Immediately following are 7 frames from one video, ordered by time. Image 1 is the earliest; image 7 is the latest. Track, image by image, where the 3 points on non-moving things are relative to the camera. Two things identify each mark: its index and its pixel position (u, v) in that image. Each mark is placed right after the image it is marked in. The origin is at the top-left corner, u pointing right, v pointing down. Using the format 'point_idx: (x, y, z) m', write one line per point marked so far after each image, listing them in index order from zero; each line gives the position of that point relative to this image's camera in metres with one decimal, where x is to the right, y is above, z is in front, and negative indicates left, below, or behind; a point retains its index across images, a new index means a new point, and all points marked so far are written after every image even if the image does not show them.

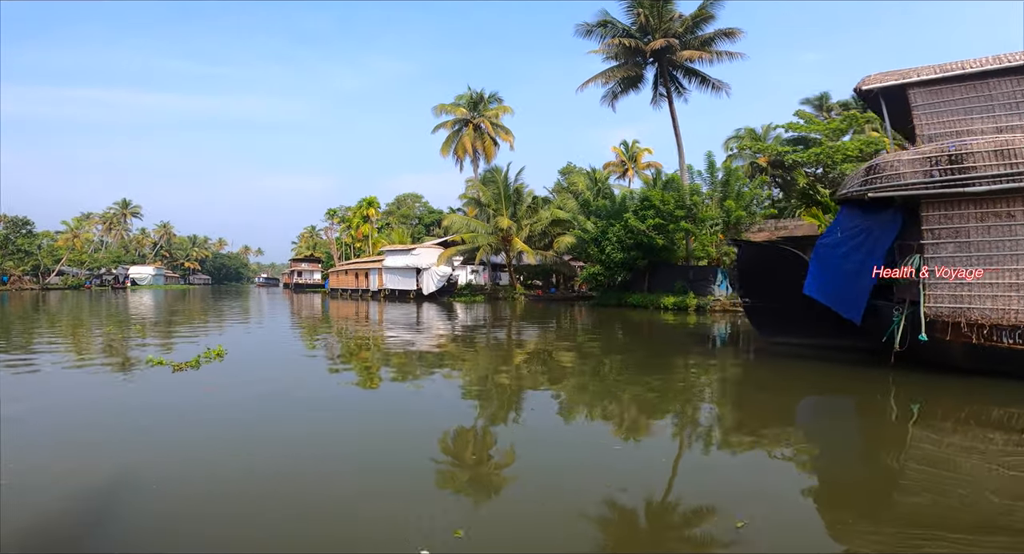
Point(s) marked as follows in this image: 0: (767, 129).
0: (+8.9, +5.1, +19.2) m
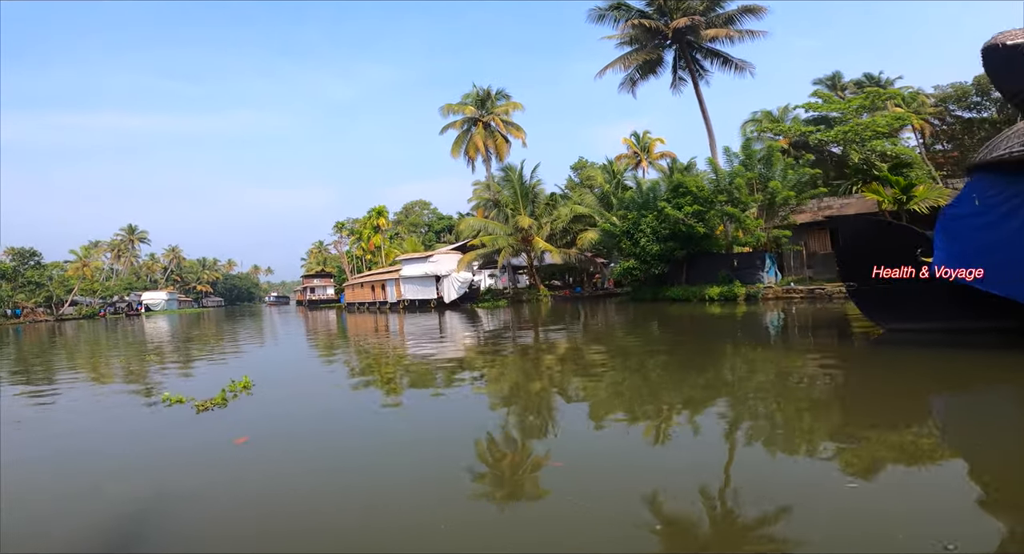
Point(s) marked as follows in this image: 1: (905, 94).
0: (+9.2, +5.6, +18.6) m
1: (+13.4, +6.0, +18.7) m
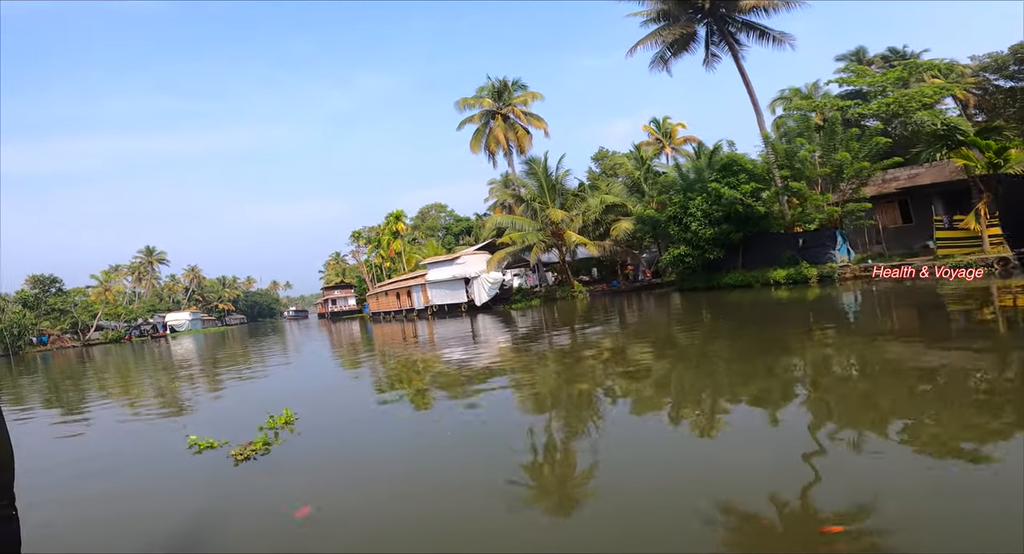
0: (+9.7, +6.2, +17.8) m
1: (+13.9, +6.9, +17.7) m
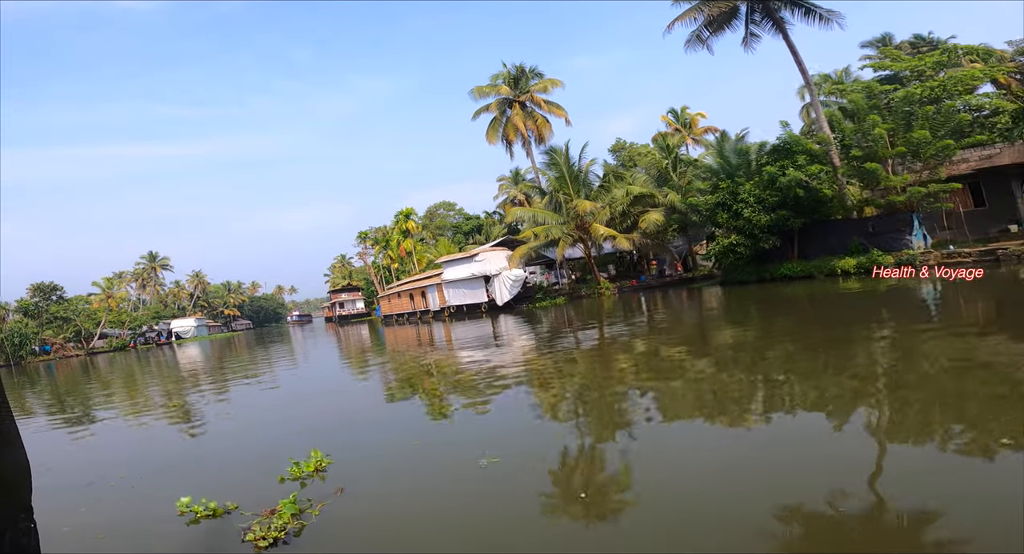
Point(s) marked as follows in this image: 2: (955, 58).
0: (+10.2, +6.5, +17.0) m
1: (+14.3, +7.2, +16.9) m
2: (+12.8, +6.4, +16.0) m
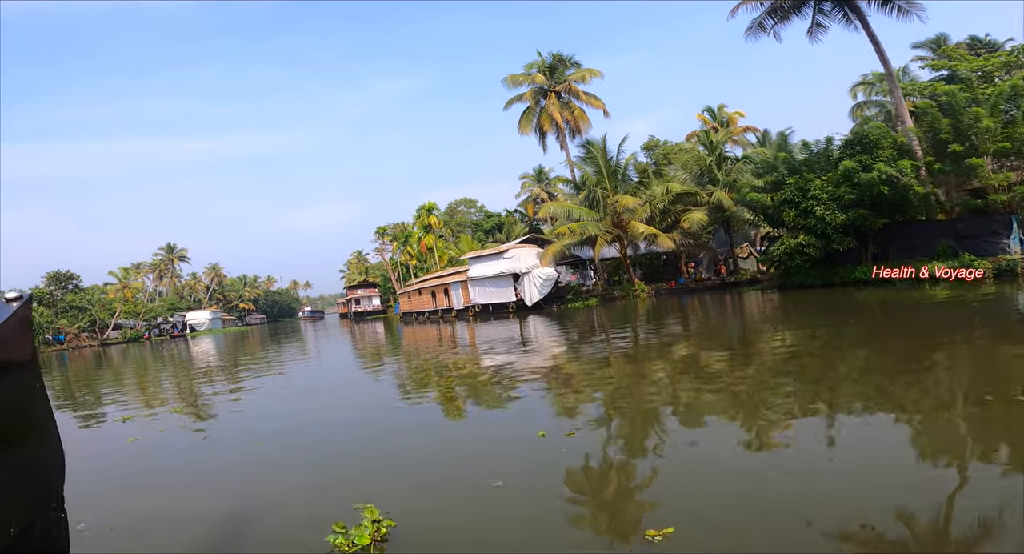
0: (+11.1, +6.2, +16.1) m
1: (+15.3, +6.9, +15.9) m
2: (+13.7, +6.1, +15.0) m
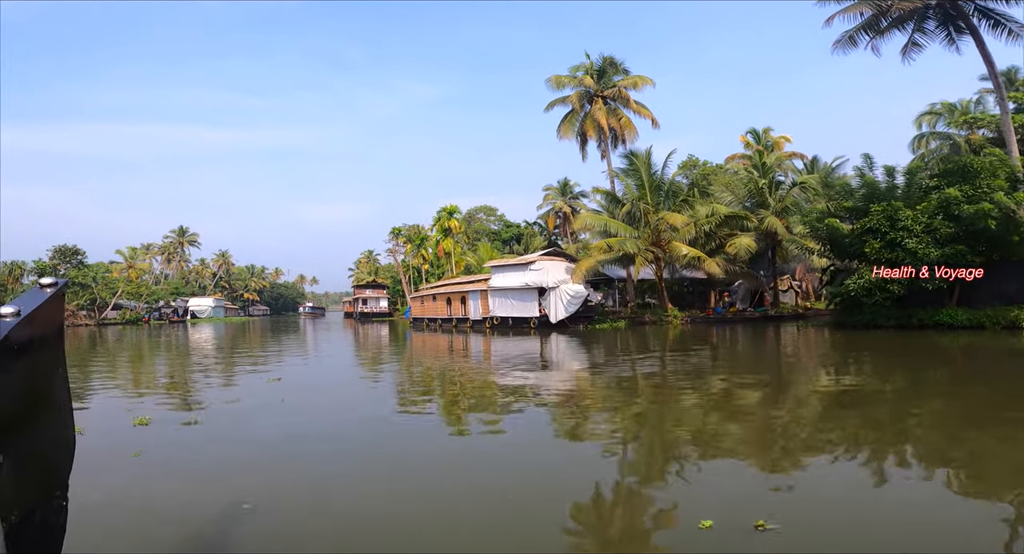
0: (+12.1, +4.9, +15.3) m
1: (+16.3, +5.2, +15.1) m
2: (+14.7, +4.6, +14.1) m
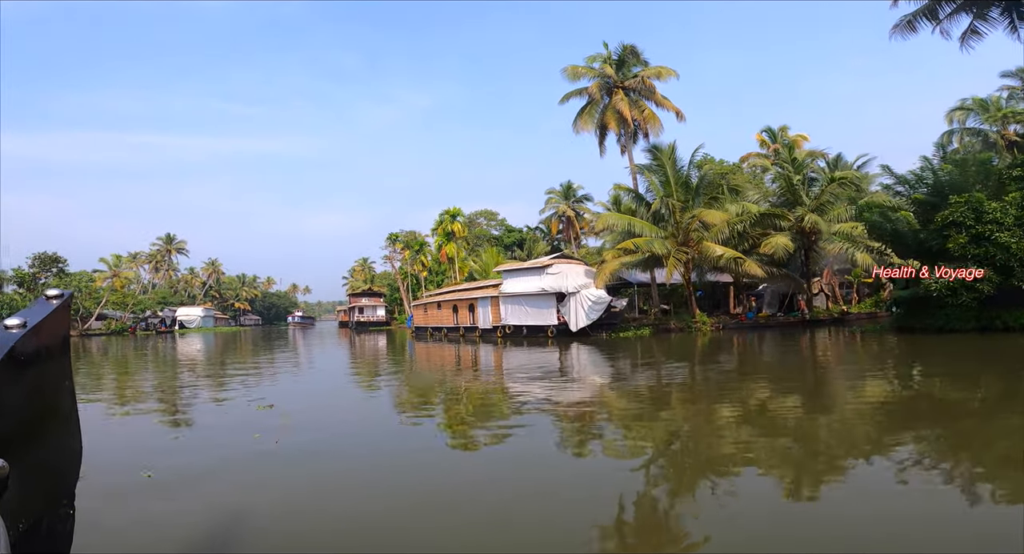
0: (+12.3, +4.8, +14.7) m
1: (+16.5, +5.1, +14.6) m
2: (+14.9, +4.5, +13.6) m
